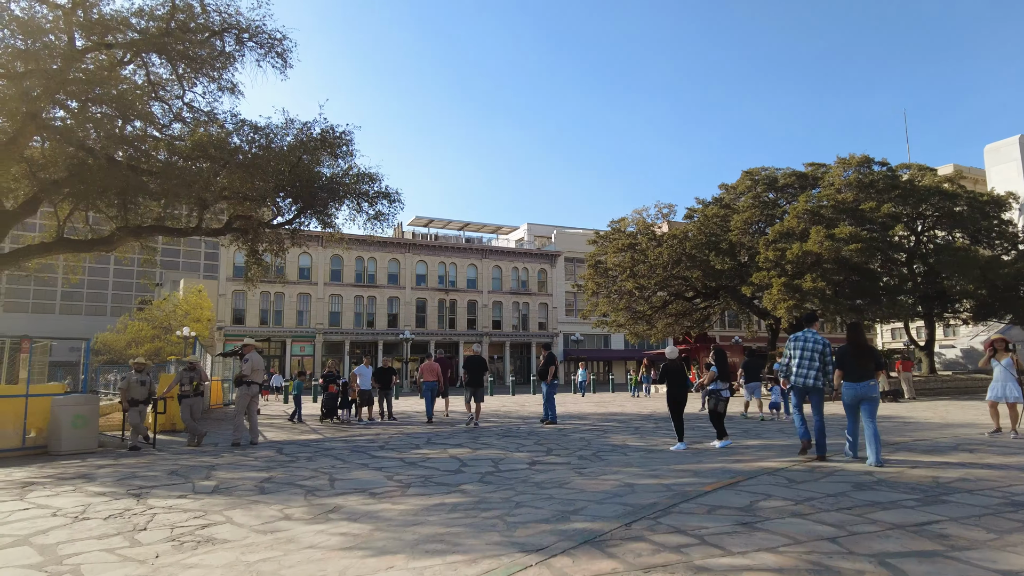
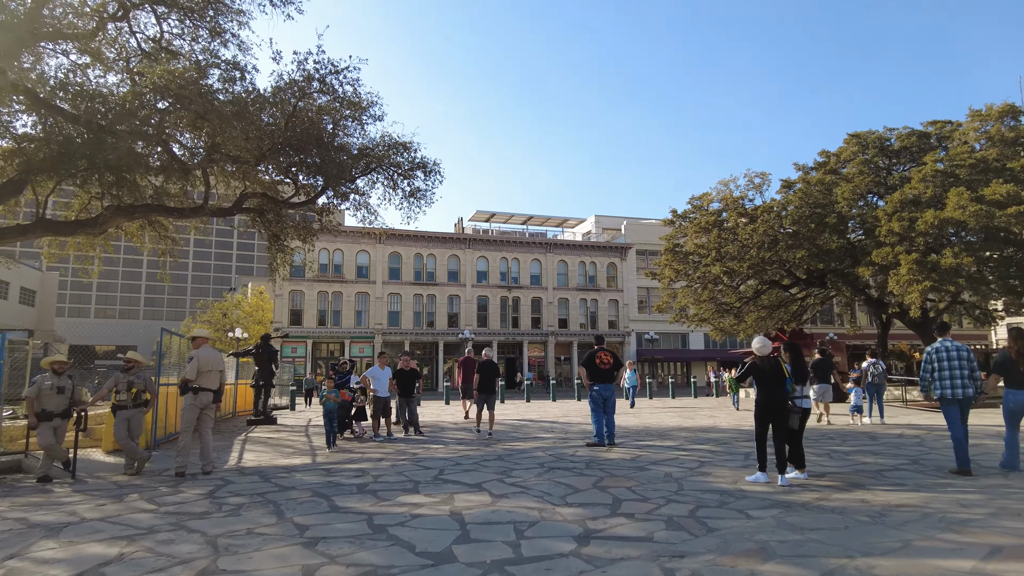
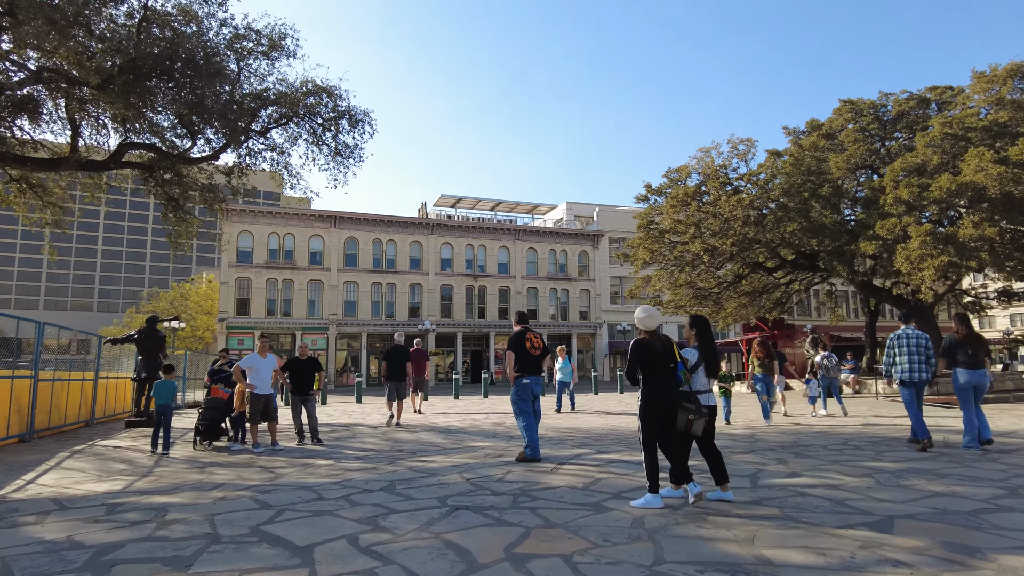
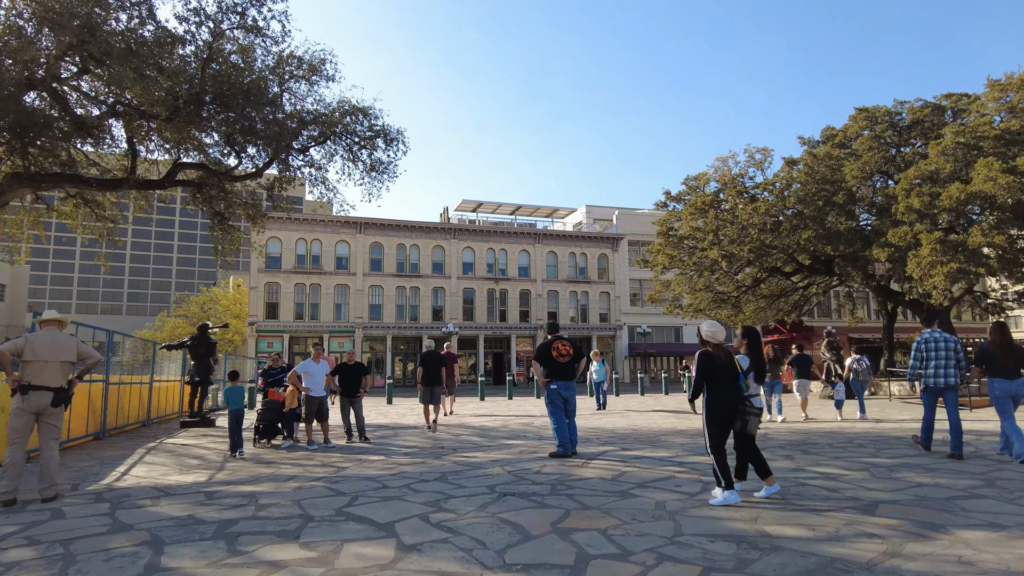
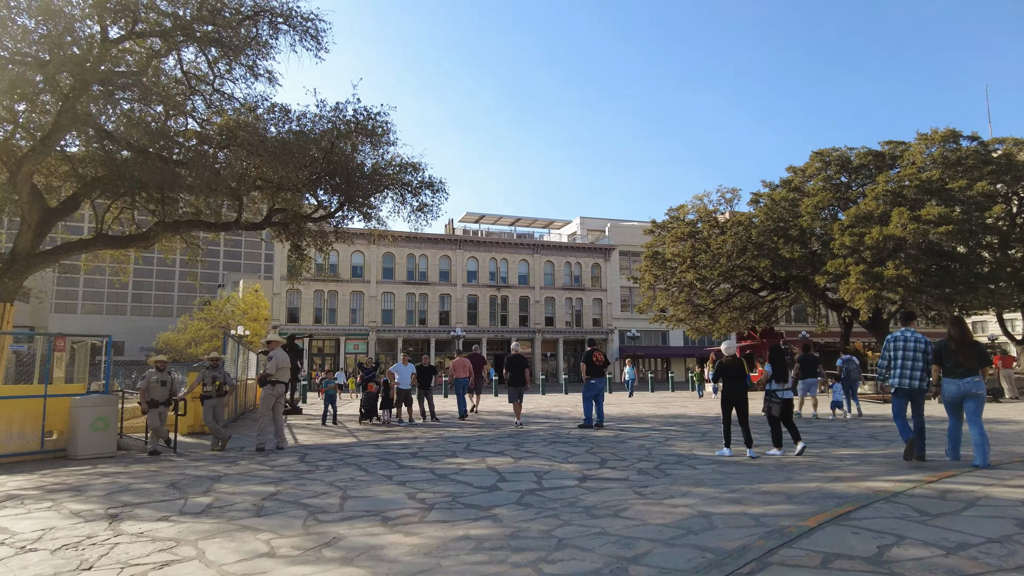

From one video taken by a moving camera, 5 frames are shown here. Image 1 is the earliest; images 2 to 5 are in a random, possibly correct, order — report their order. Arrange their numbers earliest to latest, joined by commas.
5, 2, 4, 3
